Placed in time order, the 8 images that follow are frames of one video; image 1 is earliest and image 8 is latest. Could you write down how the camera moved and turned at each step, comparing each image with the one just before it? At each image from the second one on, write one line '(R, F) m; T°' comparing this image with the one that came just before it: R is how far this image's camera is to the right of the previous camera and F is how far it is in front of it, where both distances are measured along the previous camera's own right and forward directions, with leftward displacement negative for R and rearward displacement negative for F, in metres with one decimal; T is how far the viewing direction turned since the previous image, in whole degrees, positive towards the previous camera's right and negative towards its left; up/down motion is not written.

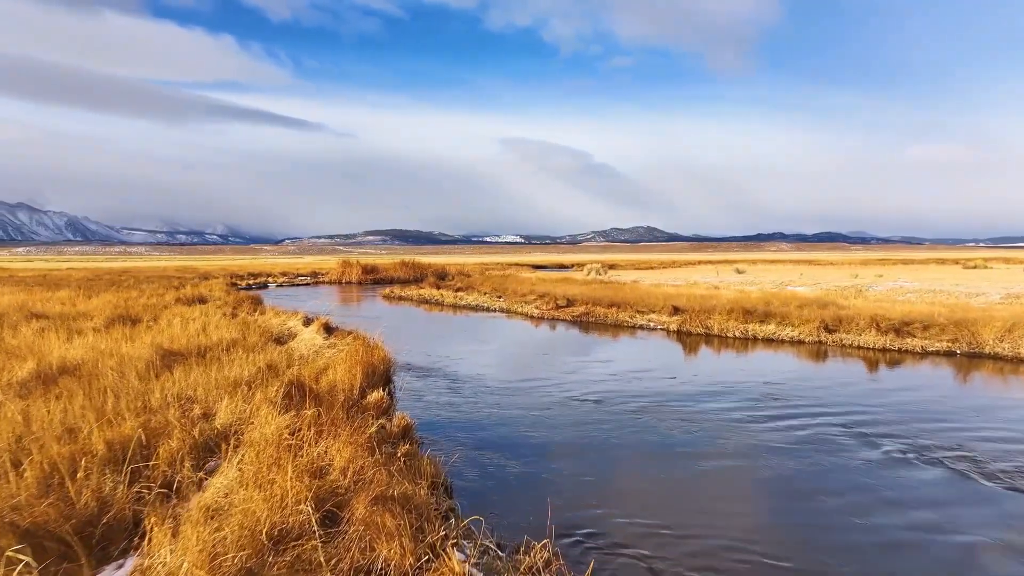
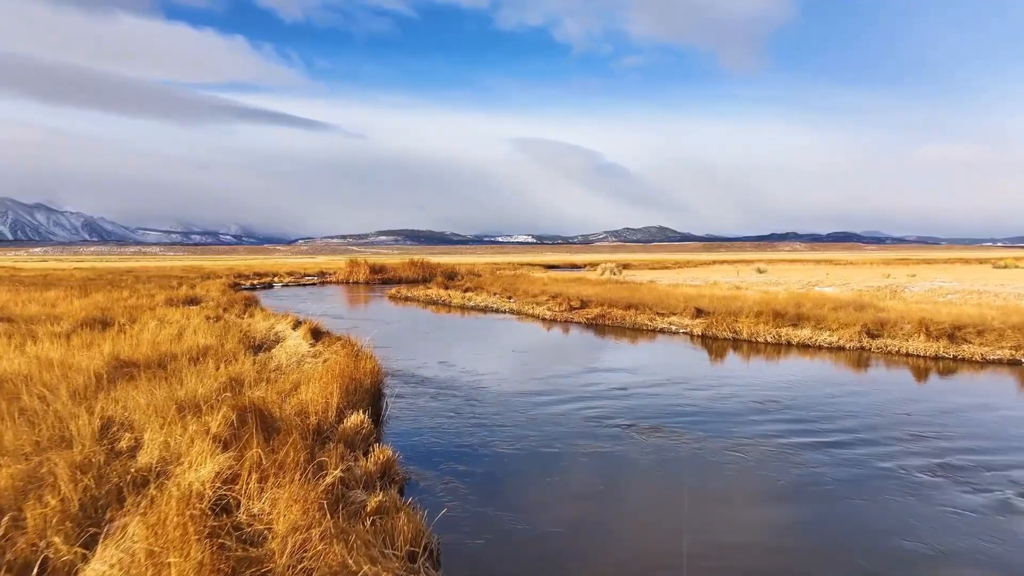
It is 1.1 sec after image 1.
(0.0, +1.8) m; -1°
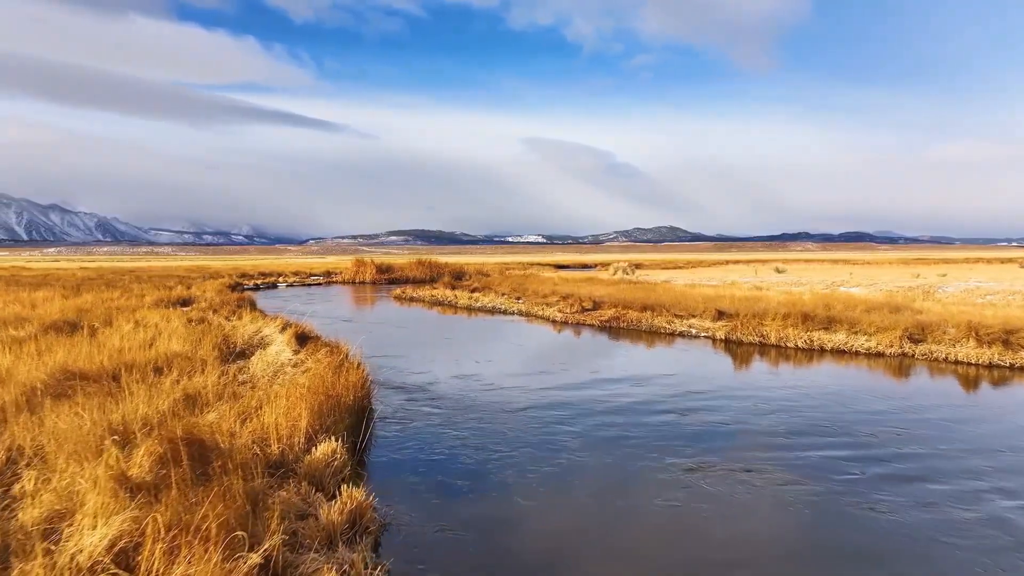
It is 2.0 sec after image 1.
(0.0, +1.5) m; -1°
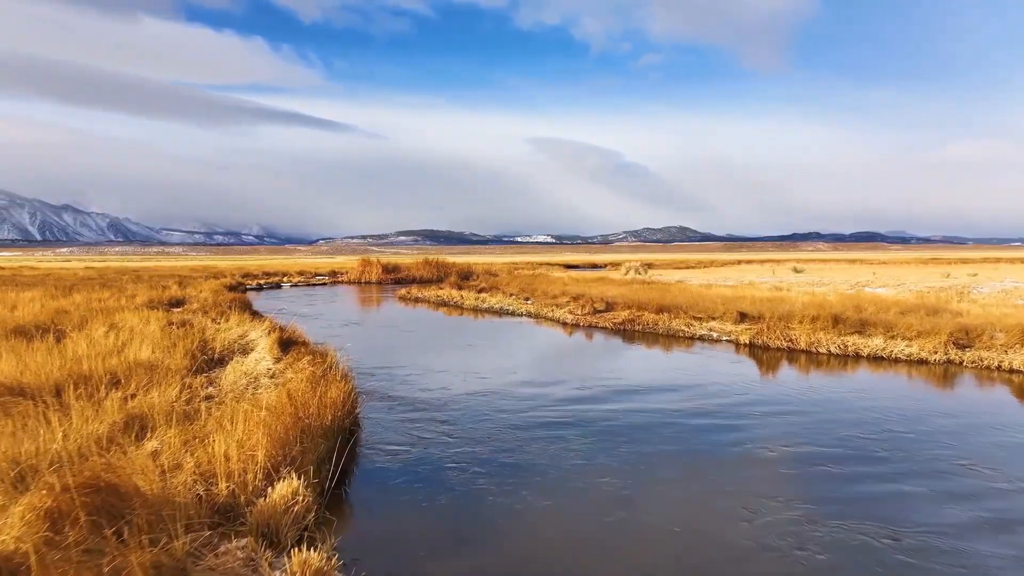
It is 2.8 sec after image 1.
(0.0, +1.4) m; -1°
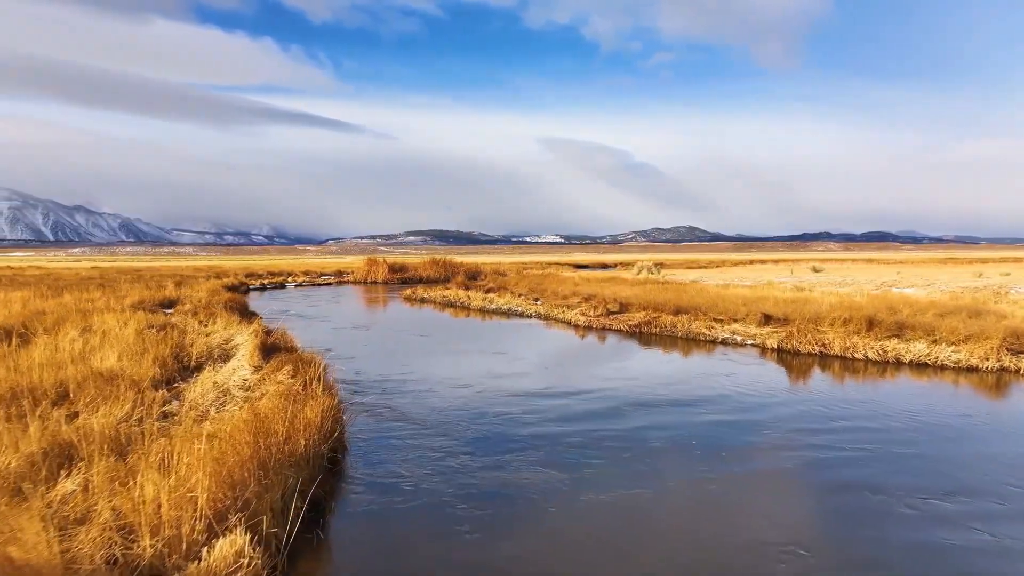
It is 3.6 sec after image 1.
(0.0, +1.3) m; -1°
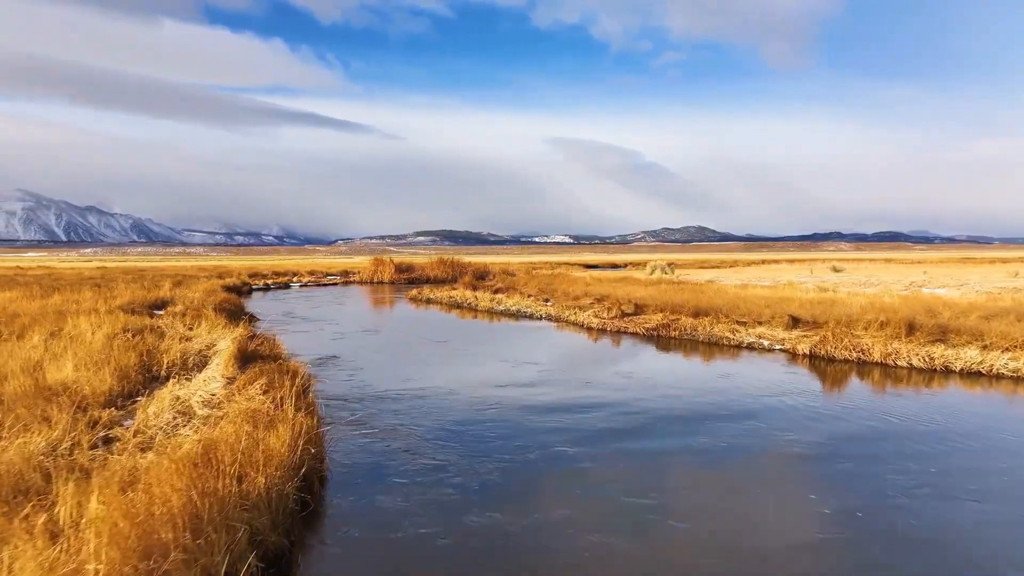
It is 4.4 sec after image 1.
(0.0, +1.3) m; -1°
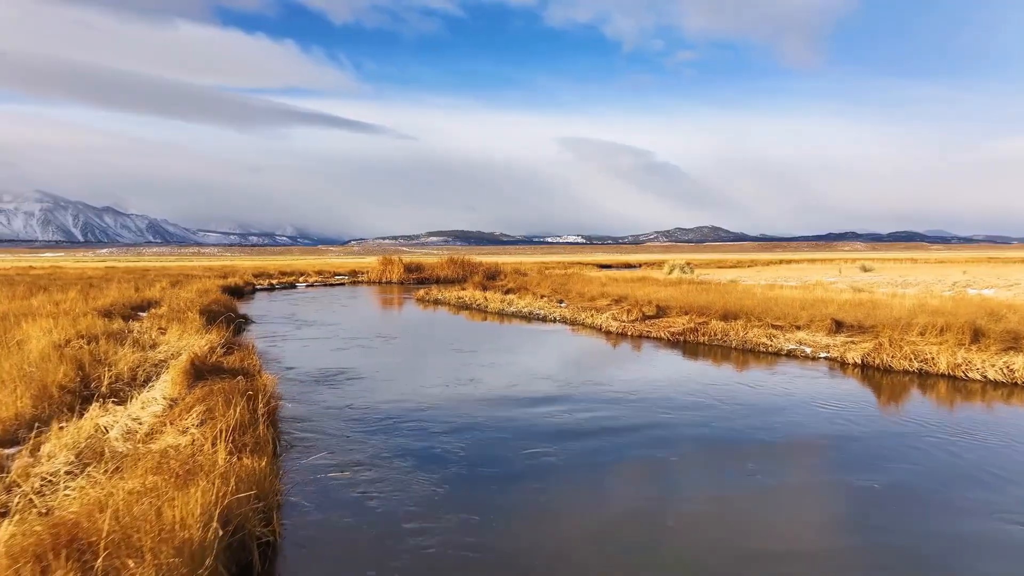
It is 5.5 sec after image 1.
(0.0, +1.8) m; -1°
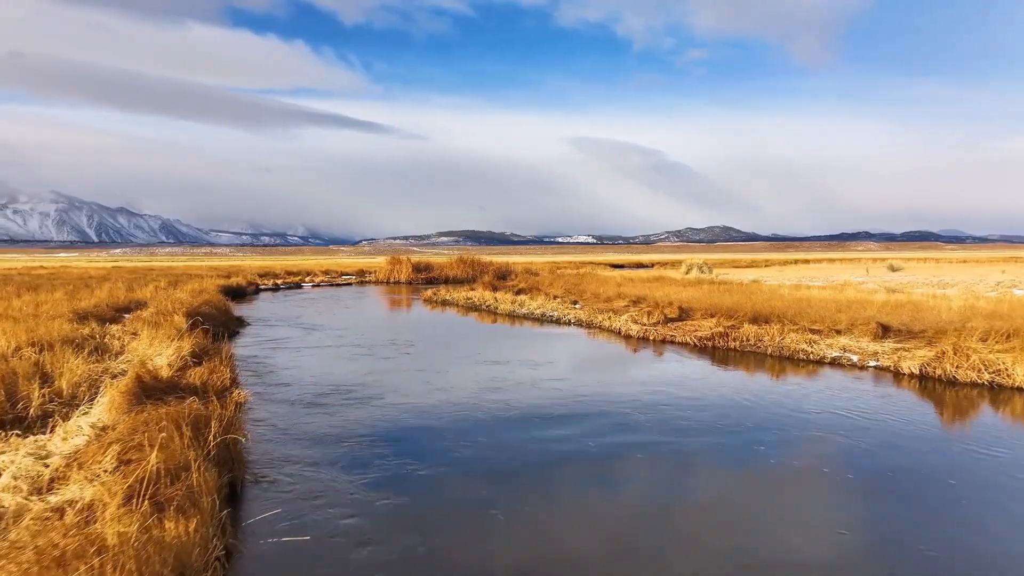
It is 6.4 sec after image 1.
(0.0, +1.5) m; -1°
